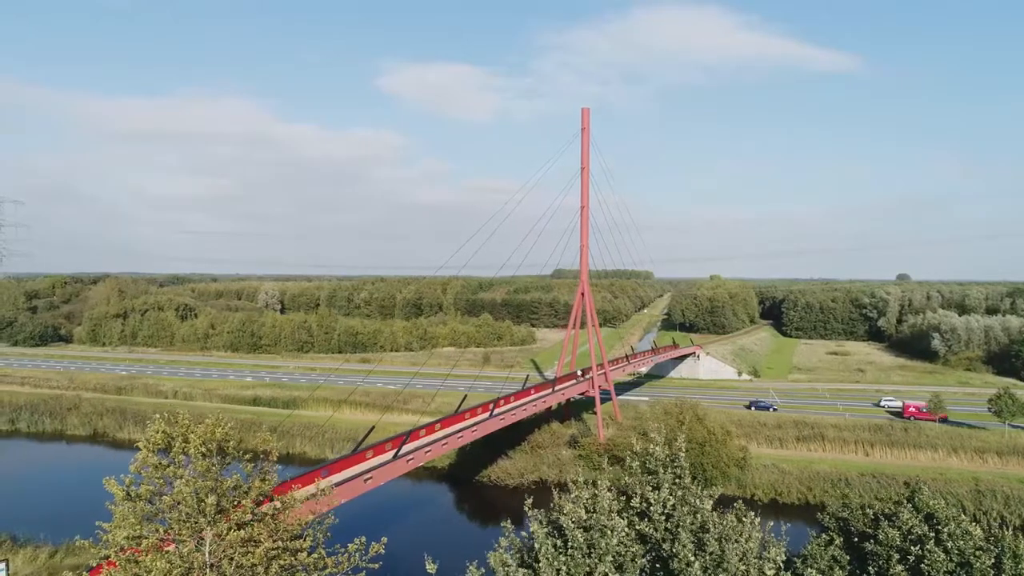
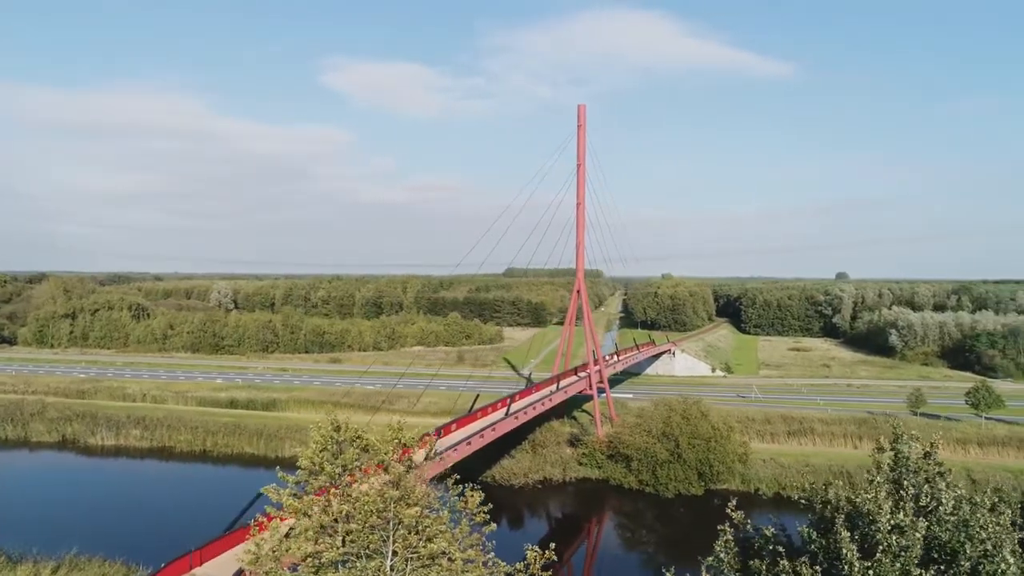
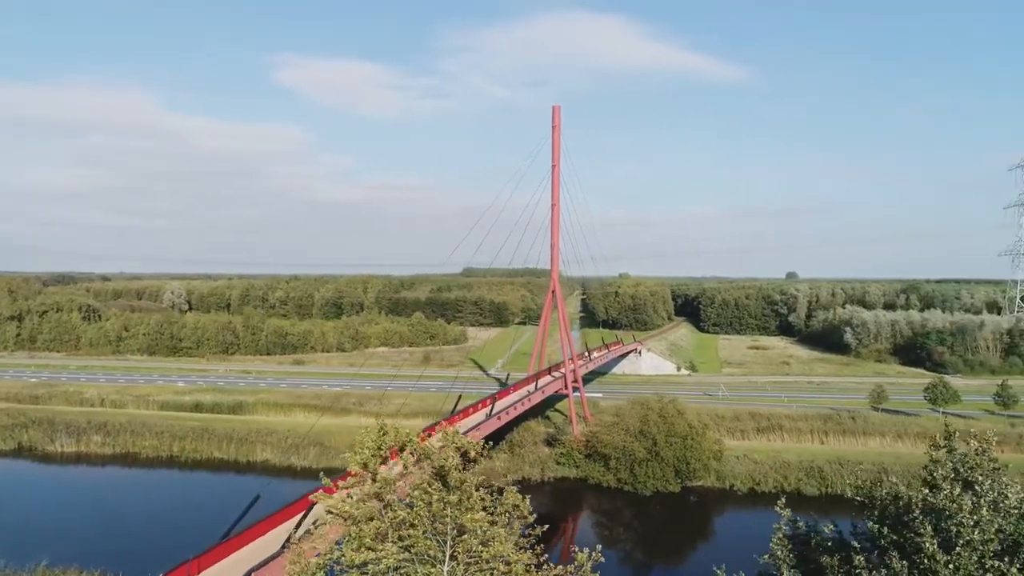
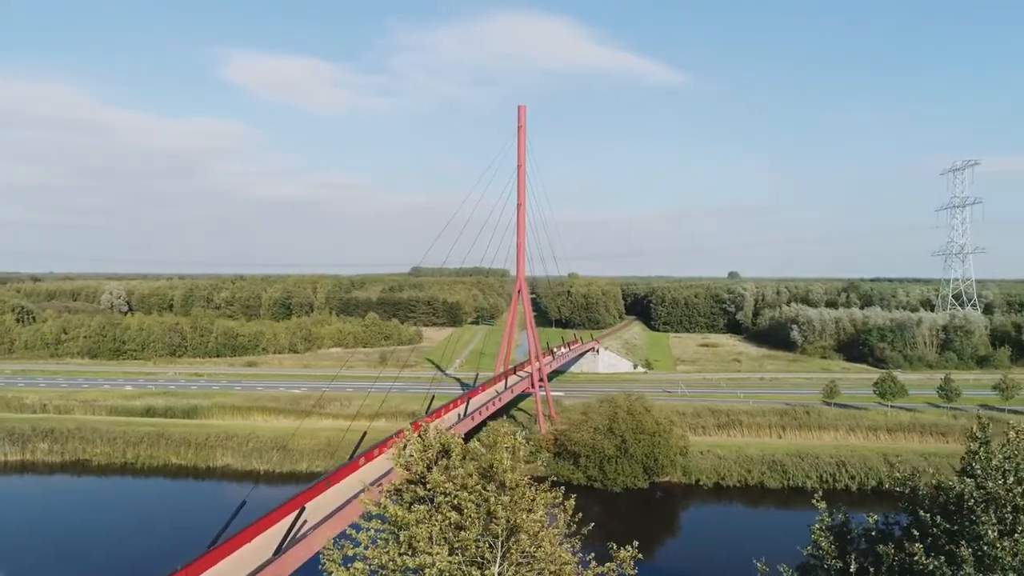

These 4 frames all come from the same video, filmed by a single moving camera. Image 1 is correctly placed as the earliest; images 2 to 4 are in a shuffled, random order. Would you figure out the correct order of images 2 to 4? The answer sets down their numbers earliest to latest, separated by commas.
2, 3, 4
